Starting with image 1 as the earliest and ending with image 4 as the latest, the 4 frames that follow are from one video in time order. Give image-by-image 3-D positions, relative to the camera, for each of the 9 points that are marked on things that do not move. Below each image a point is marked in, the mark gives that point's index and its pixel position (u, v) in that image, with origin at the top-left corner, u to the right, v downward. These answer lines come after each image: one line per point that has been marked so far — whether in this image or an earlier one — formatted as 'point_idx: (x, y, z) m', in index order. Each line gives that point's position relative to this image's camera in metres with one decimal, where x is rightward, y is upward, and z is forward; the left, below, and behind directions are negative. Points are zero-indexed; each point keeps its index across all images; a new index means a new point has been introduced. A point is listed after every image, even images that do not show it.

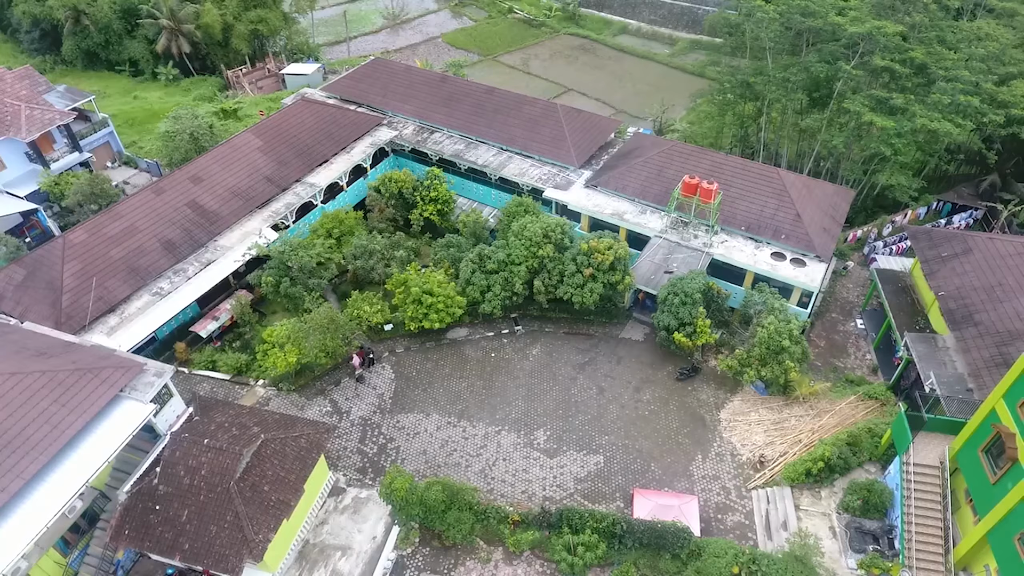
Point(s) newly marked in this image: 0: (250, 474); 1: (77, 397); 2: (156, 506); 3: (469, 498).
0: (-7.1, -5.0, +16.4) m
1: (-11.9, -2.9, +16.4) m
2: (-9.5, -5.8, +16.2) m
3: (-1.3, -6.2, +18.0) m
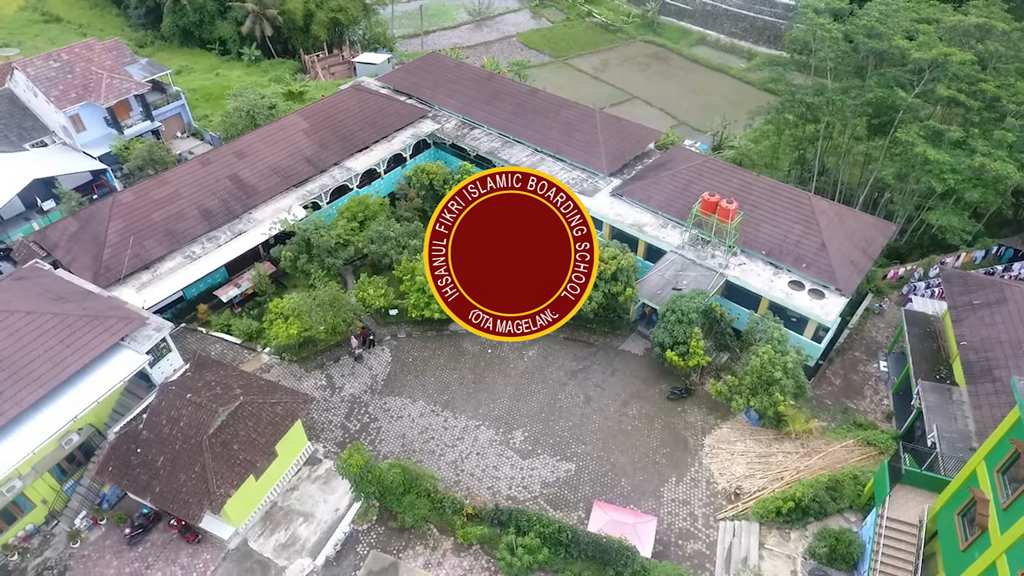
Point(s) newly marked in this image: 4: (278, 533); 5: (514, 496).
0: (-8.3, -4.2, +17.5) m
1: (-12.8, -1.5, +18.1) m
2: (-10.8, -4.7, +17.6) m
3: (-2.6, -6.0, +18.5) m
4: (-7.0, -7.4, +18.3) m
5: (+0.1, -6.8, +19.8) m
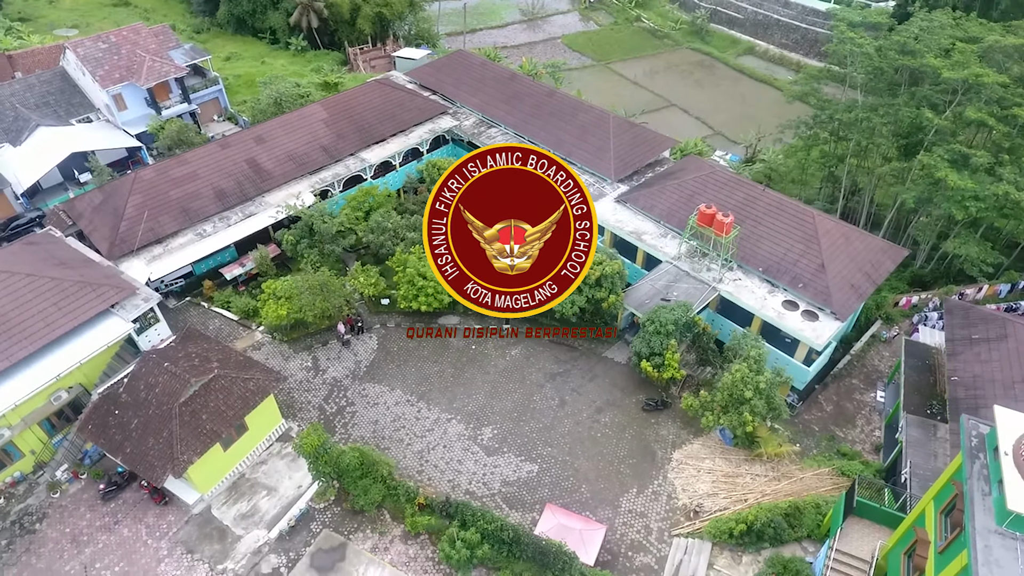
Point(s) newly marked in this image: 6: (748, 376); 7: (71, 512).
0: (-9.6, -3.4, +18.4) m
1: (-13.9, -0.5, +19.3) m
2: (-12.1, -3.8, +18.6) m
3: (-4.0, -5.7, +18.9) m
4: (-8.5, -6.8, +19.1) m
5: (-1.3, -6.7, +20.0) m
6: (+7.7, -2.9, +19.8) m
7: (-13.6, -6.9, +18.7) m
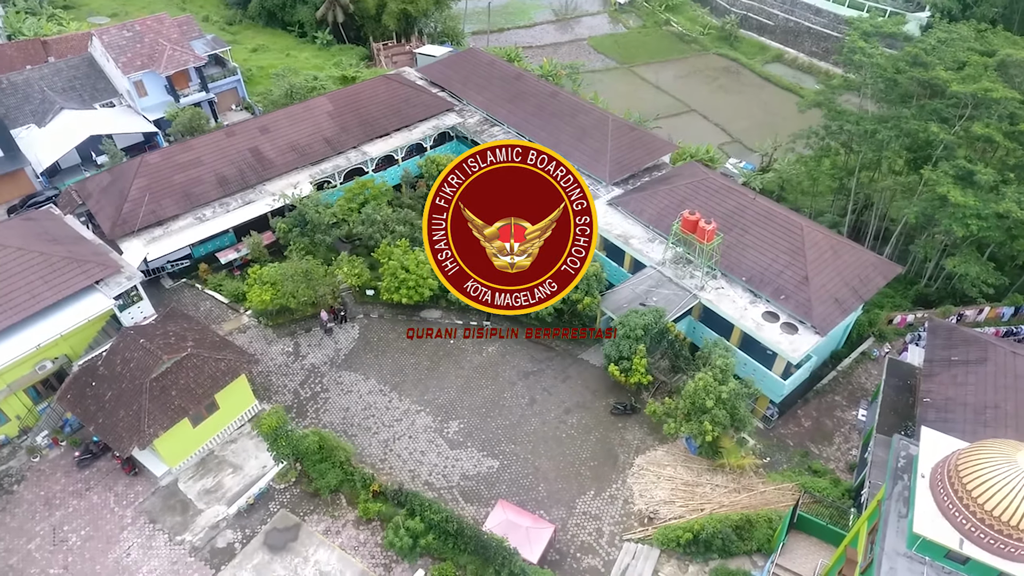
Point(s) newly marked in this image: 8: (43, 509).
0: (-10.9, -2.8, +19.1) m
1: (-15.0, +0.3, +20.2) m
2: (-13.4, -3.0, +19.5) m
3: (-5.4, -5.4, +19.3) m
4: (-10.0, -6.2, +19.7) m
5: (-2.7, -6.5, +20.3) m
6: (+6.5, -3.1, +19.6) m
7: (-15.0, -6.1, +19.7) m
8: (-14.6, -6.9, +18.9) m
